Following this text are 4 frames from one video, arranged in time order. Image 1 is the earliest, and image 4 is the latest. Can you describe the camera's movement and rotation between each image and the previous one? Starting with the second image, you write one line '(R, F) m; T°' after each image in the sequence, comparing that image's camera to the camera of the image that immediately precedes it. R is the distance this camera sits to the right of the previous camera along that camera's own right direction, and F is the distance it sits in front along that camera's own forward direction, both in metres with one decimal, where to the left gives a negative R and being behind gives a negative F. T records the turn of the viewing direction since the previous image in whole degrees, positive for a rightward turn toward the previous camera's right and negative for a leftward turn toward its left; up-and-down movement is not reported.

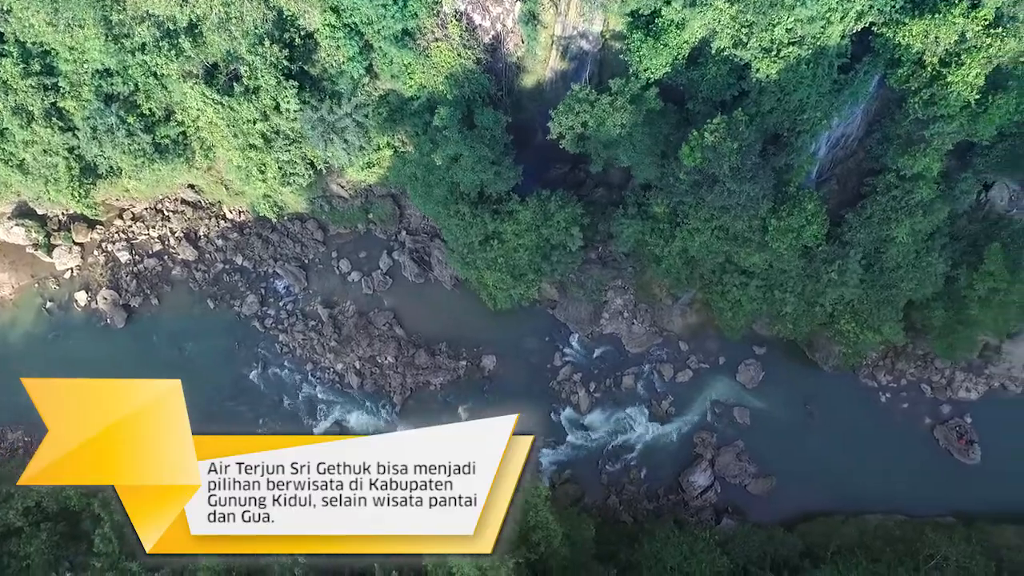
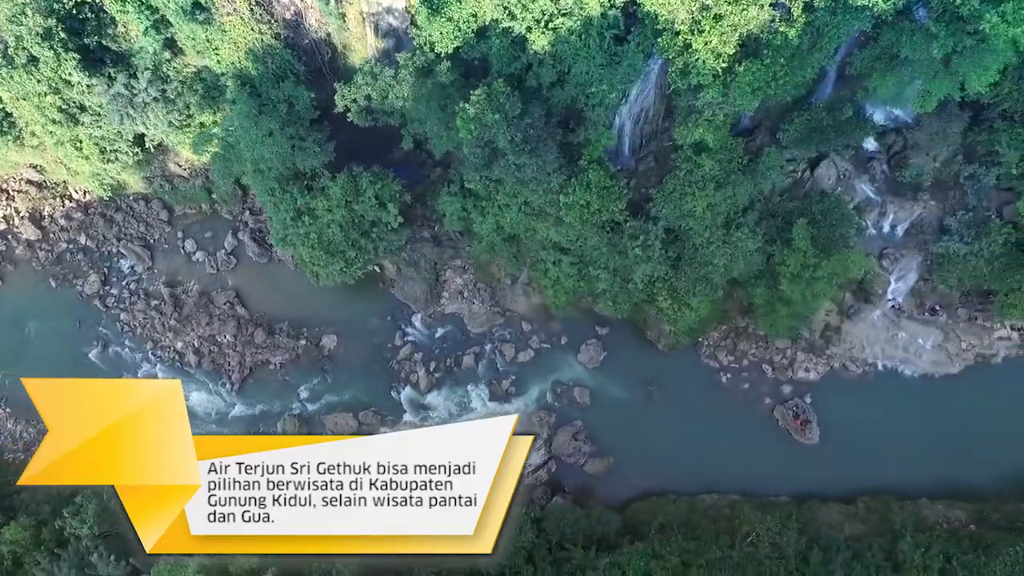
(+4.8, 0.0) m; 0°
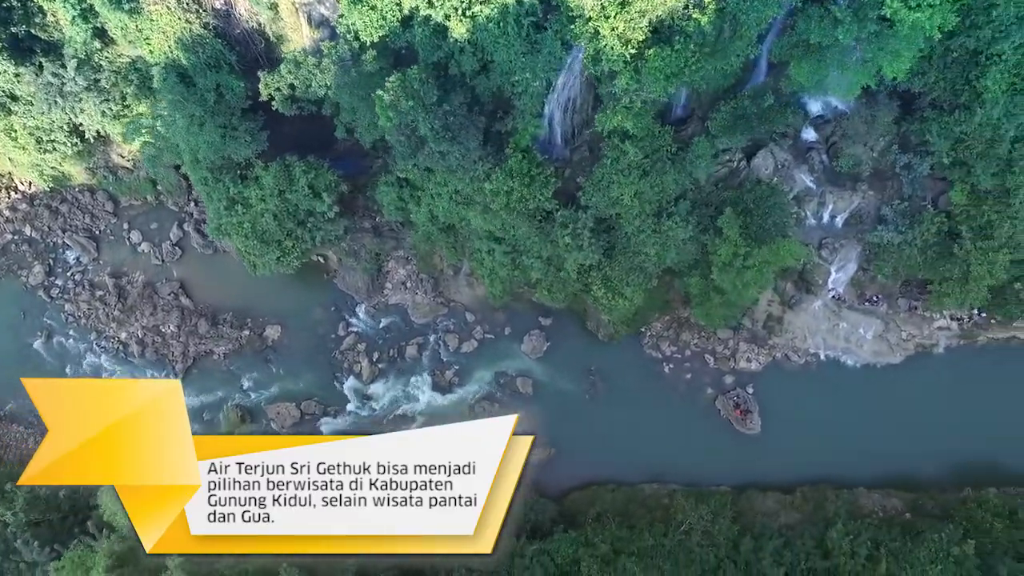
(+1.7, -0.1) m; 0°
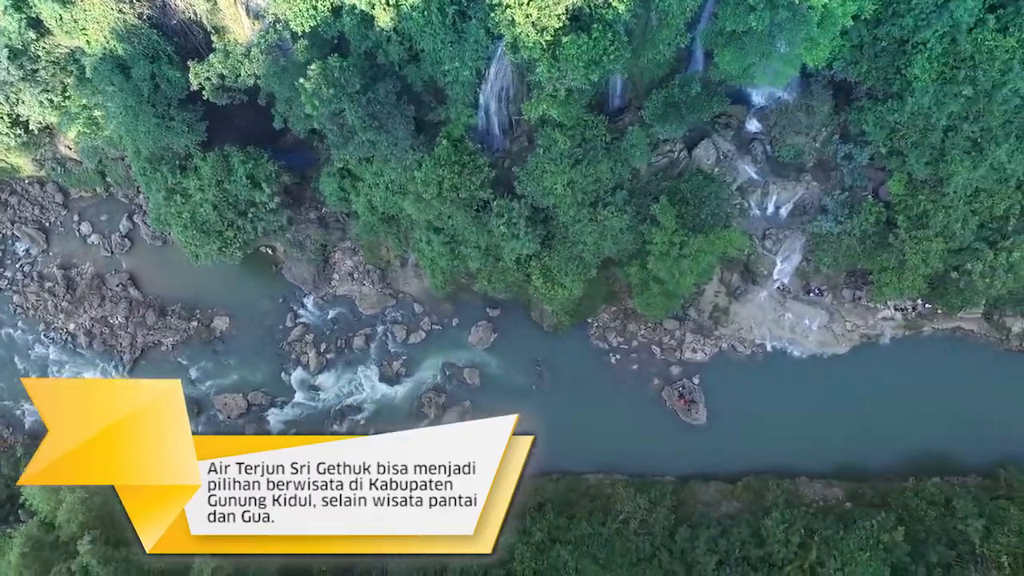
(+1.6, -0.1) m; 0°
